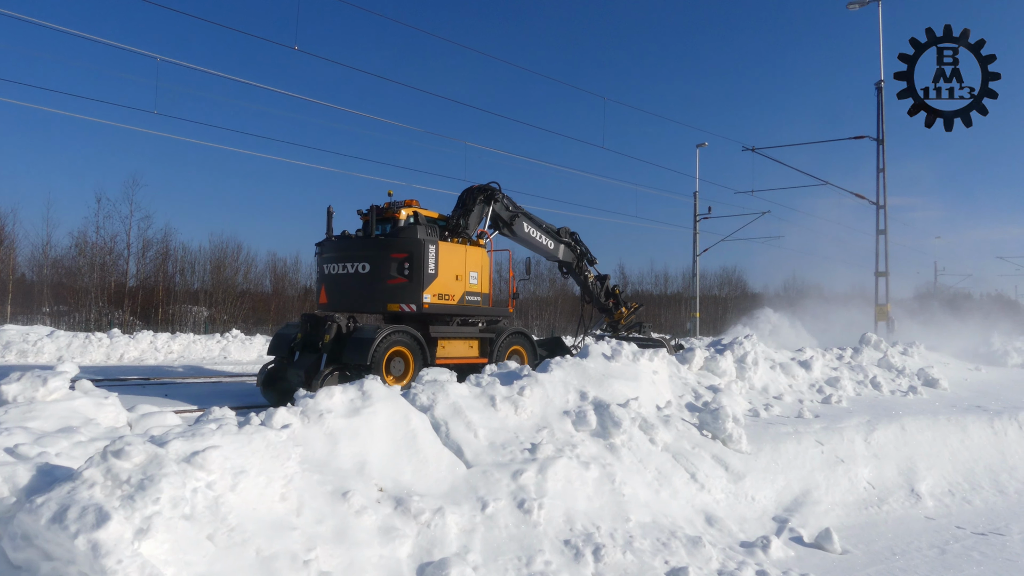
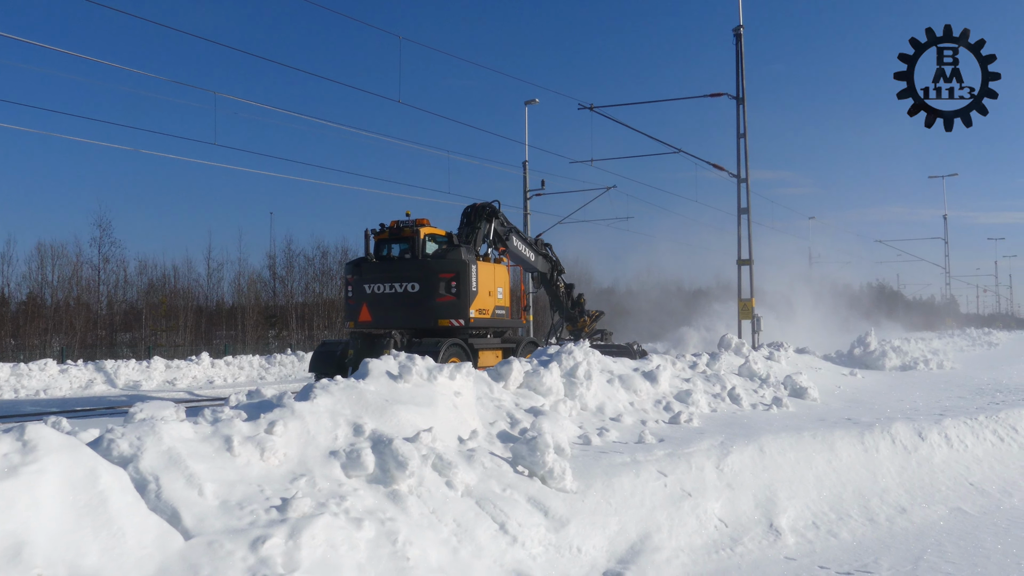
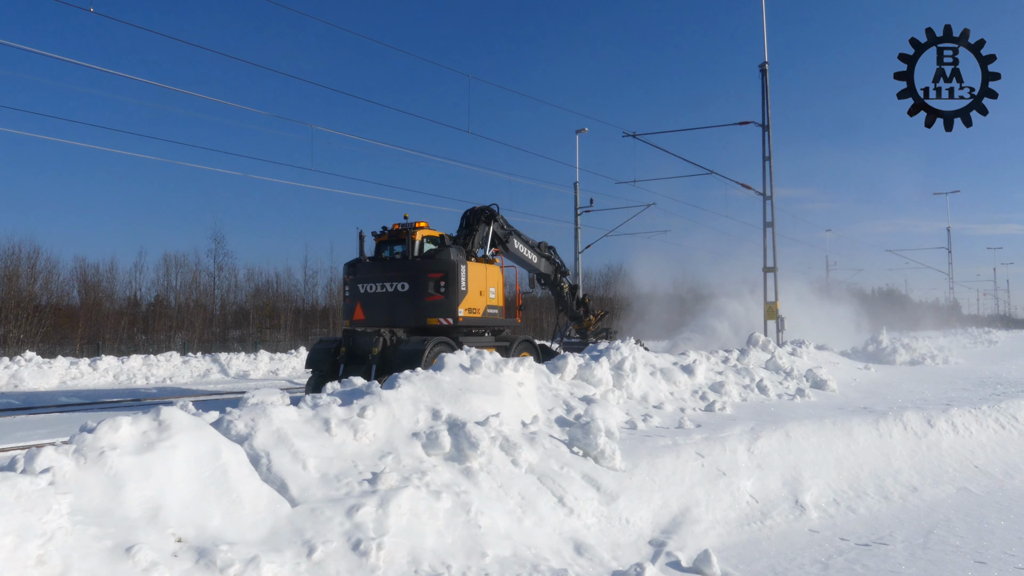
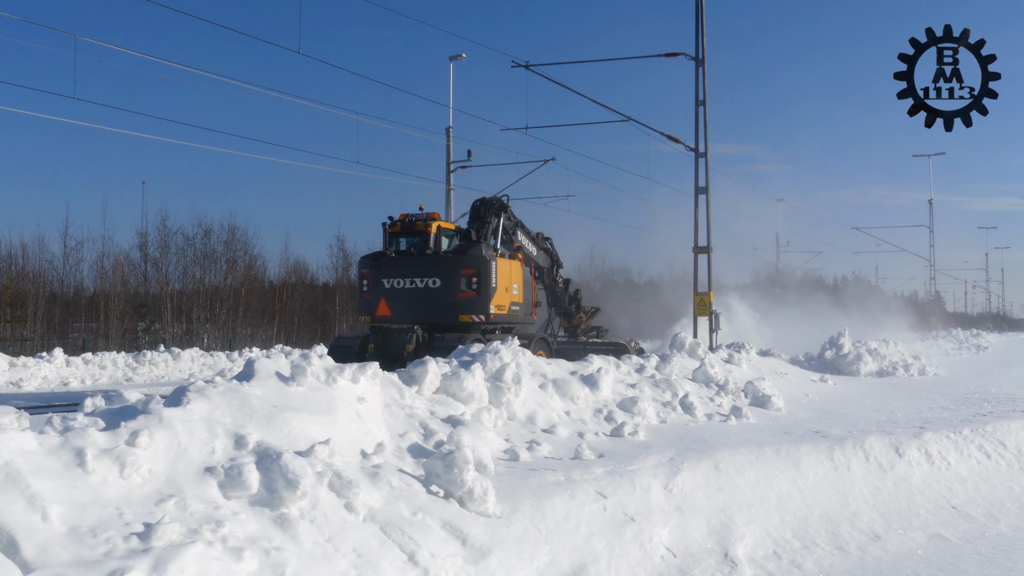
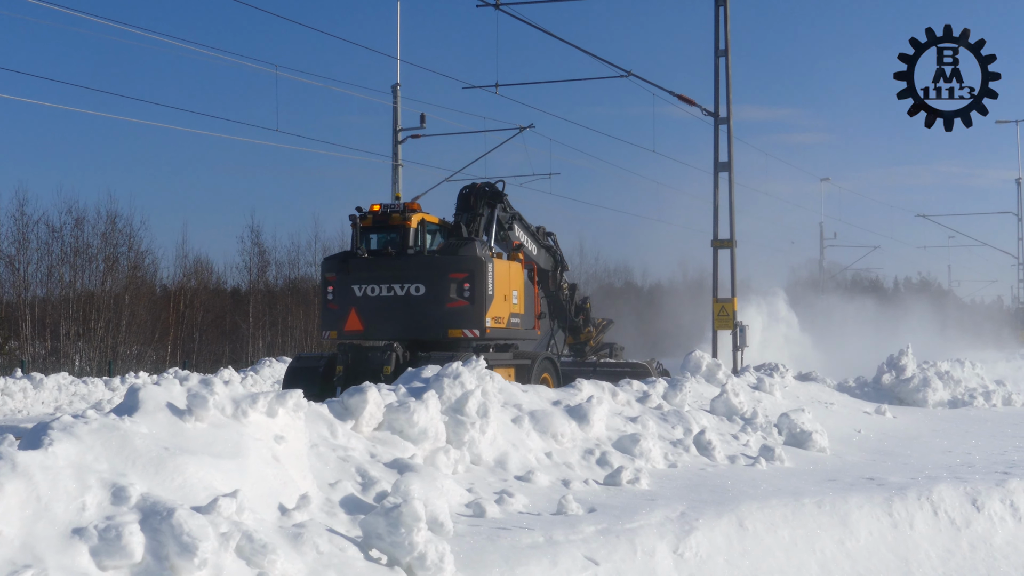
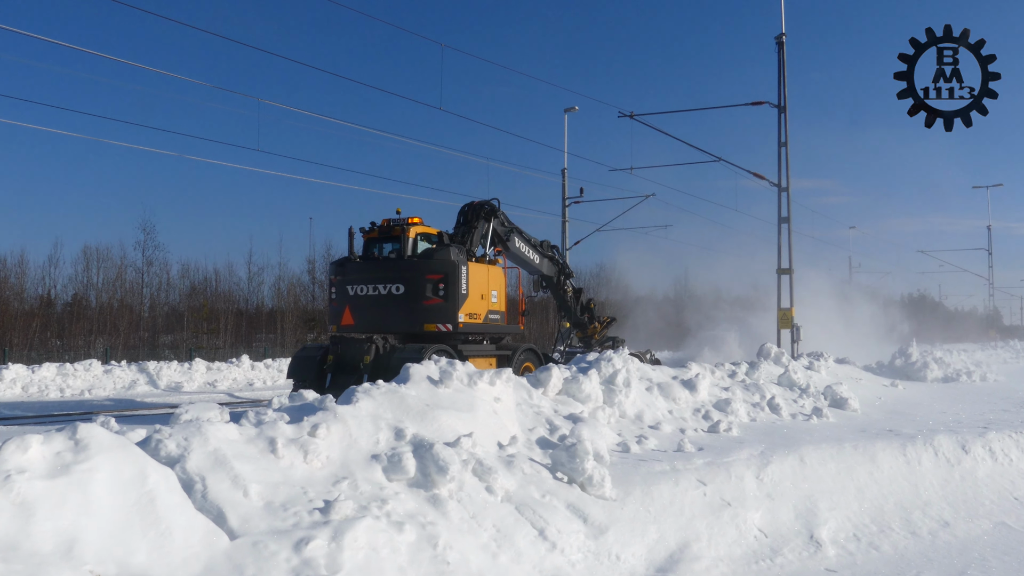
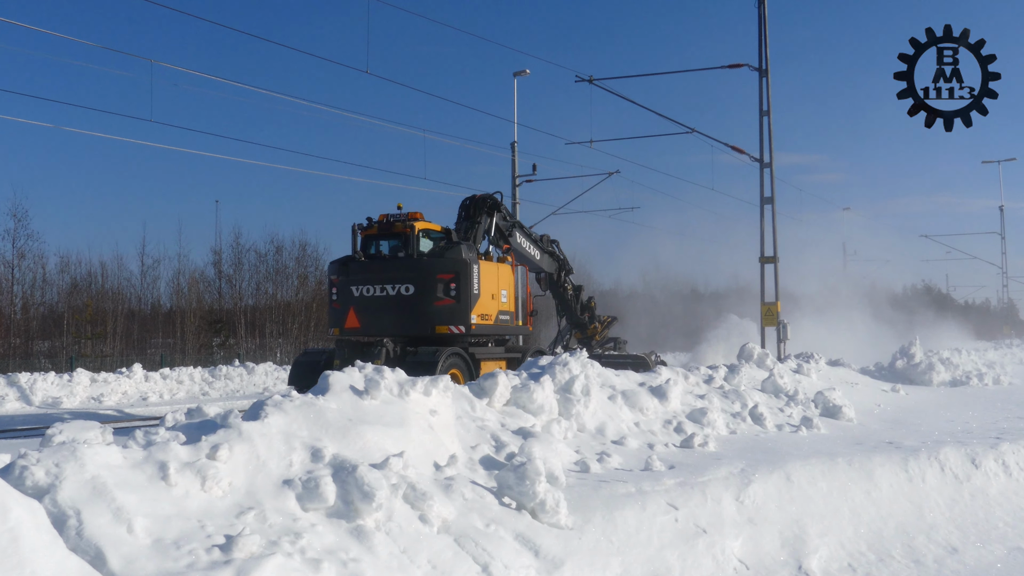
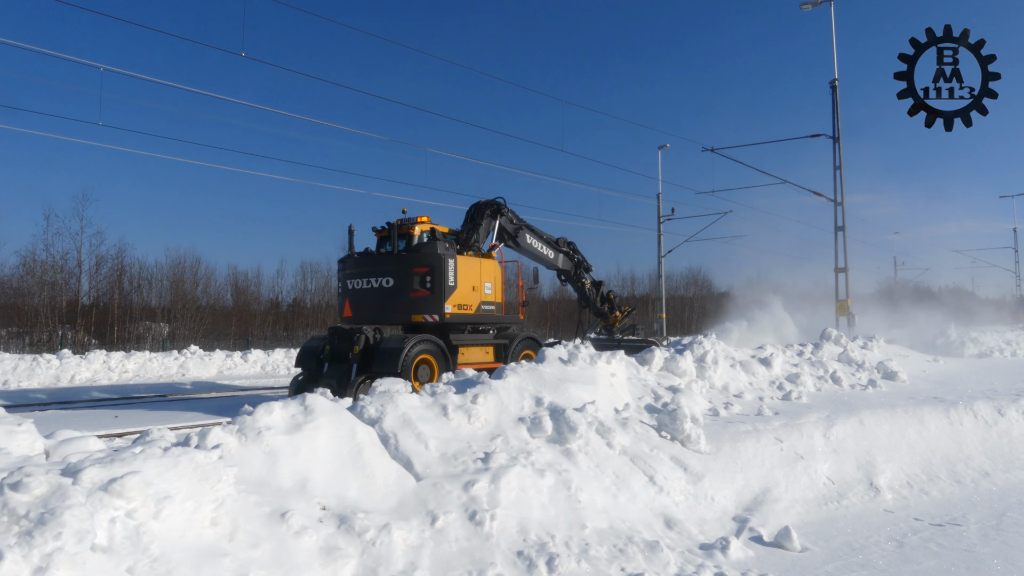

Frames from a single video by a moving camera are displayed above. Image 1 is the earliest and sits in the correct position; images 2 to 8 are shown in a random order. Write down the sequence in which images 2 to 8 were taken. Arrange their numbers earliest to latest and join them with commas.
8, 3, 6, 2, 7, 4, 5
